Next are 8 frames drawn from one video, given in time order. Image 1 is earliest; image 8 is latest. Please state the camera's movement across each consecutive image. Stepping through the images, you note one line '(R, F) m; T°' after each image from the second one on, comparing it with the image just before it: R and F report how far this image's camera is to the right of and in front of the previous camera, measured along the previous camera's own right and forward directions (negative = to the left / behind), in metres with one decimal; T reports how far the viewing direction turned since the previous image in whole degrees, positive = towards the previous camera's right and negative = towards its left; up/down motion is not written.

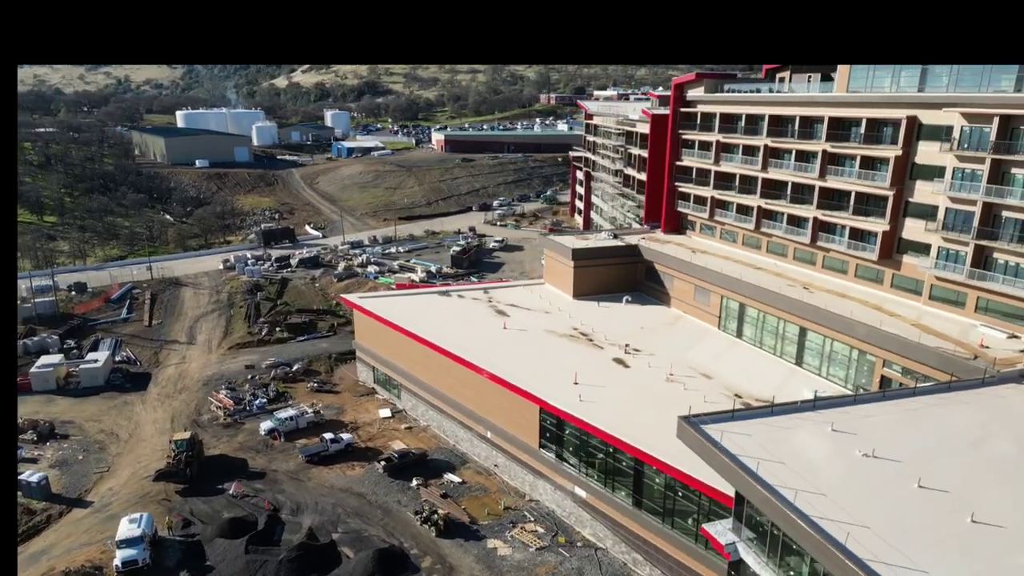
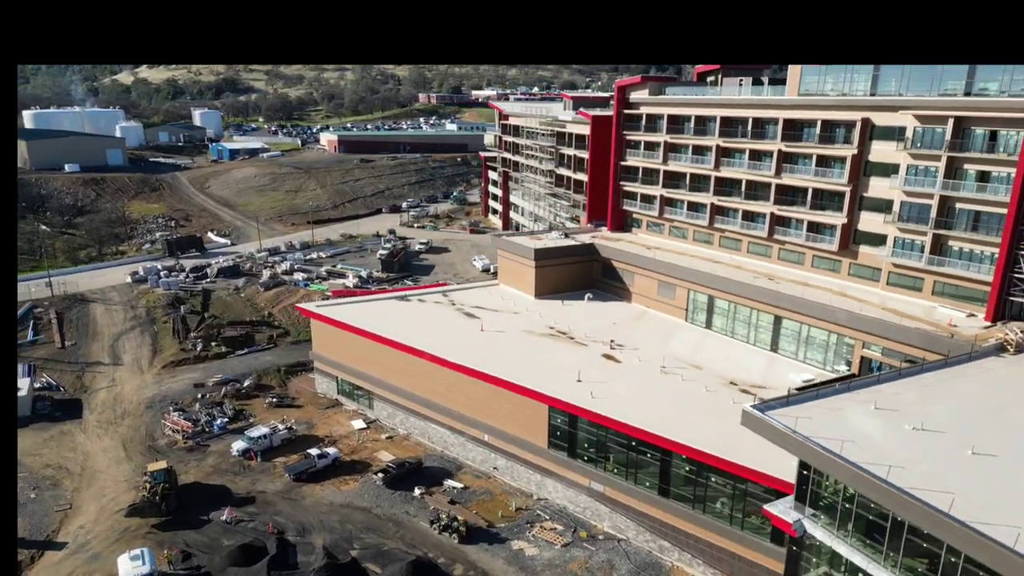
(-3.3, +0.2) m; +10°
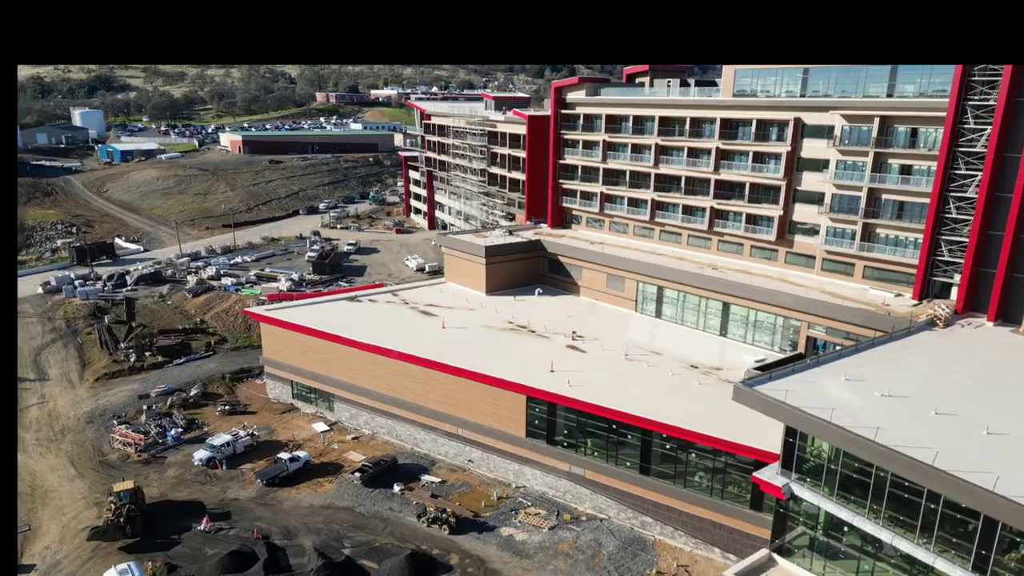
(-2.0, -0.5) m; +8°
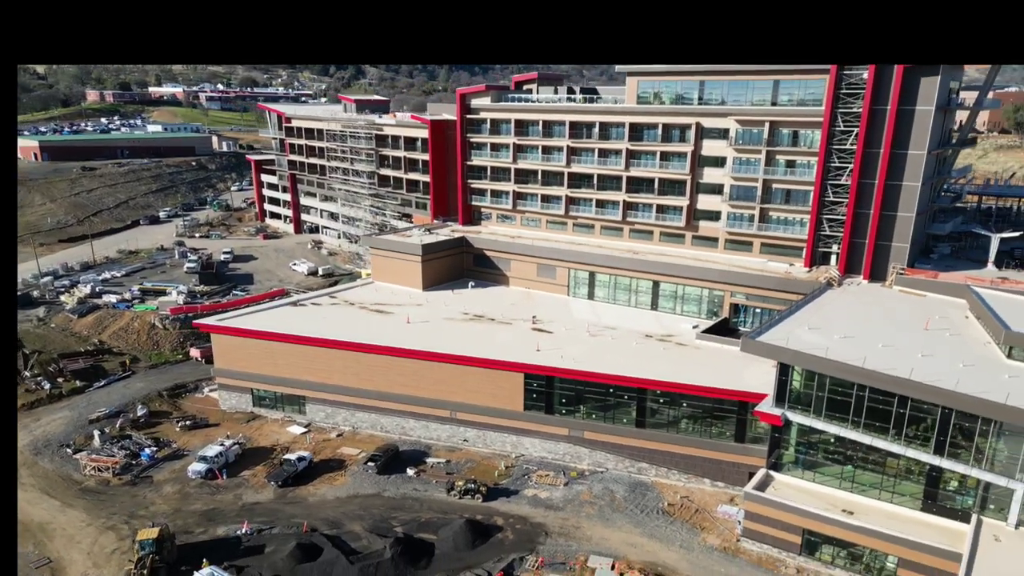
(-6.0, -1.6) m; +16°
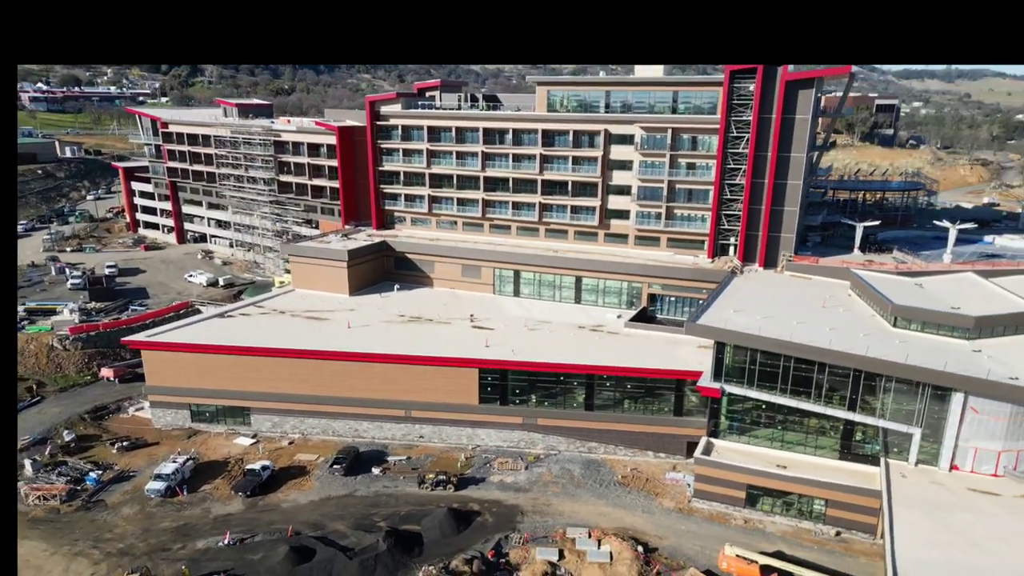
(-3.1, -1.2) m; +11°
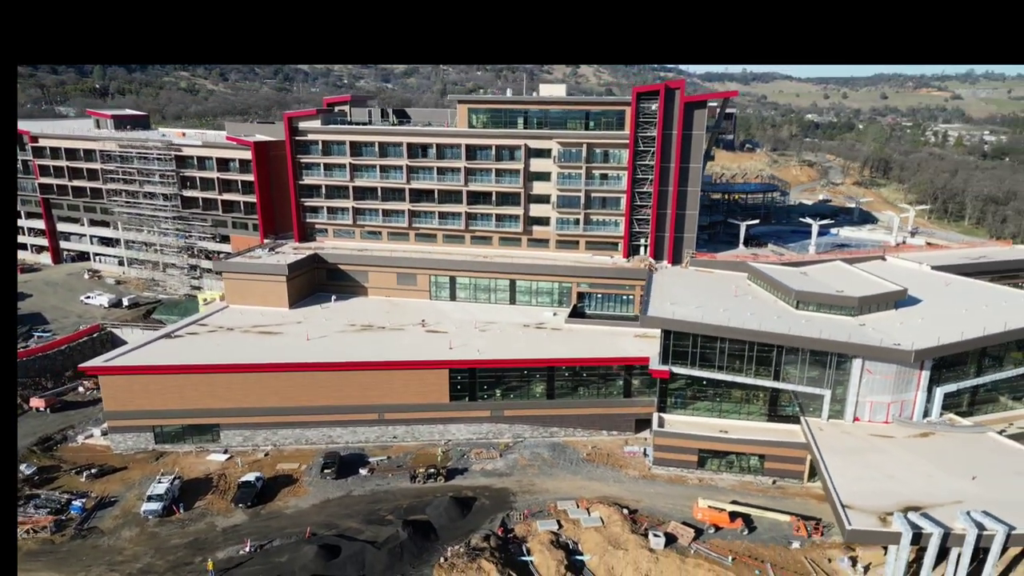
(-4.3, -2.0) m; +12°
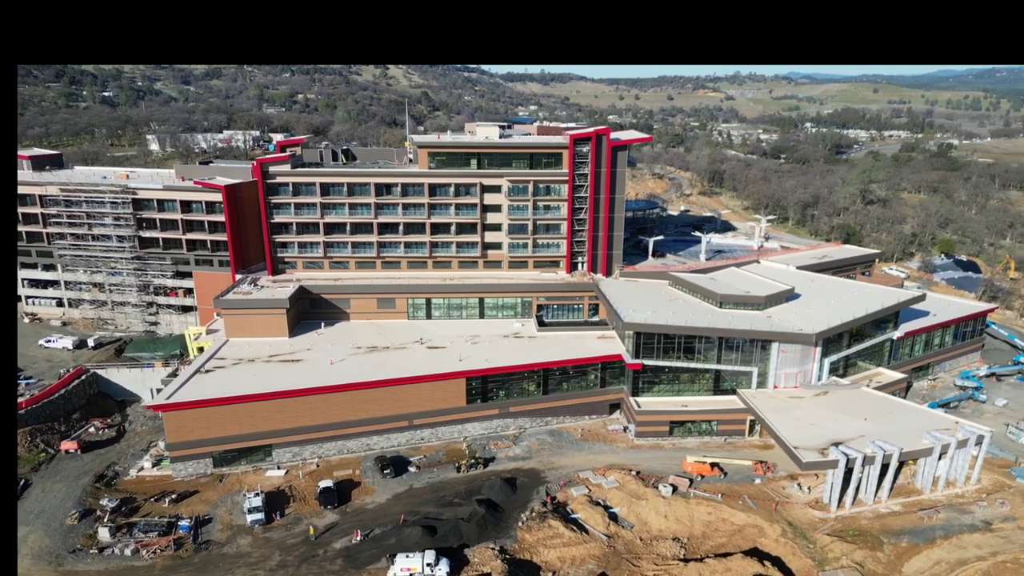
(-7.5, -5.1) m; +14°
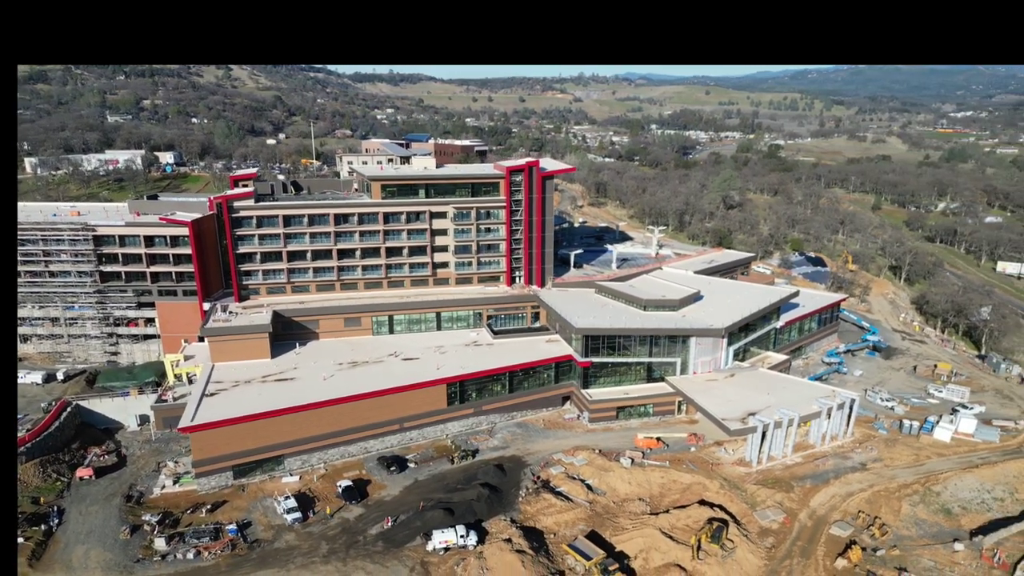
(-5.3, -5.1) m; +11°
